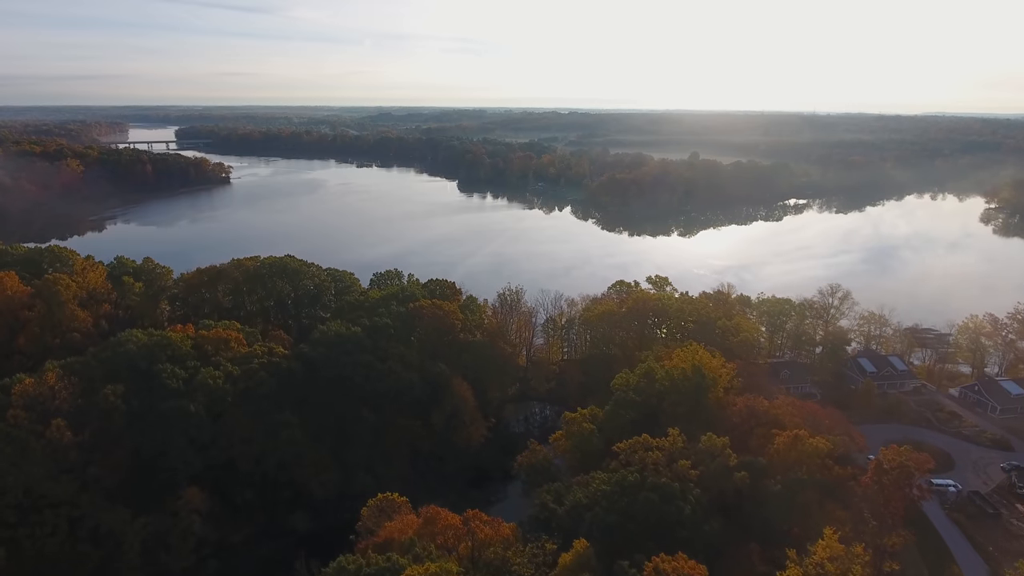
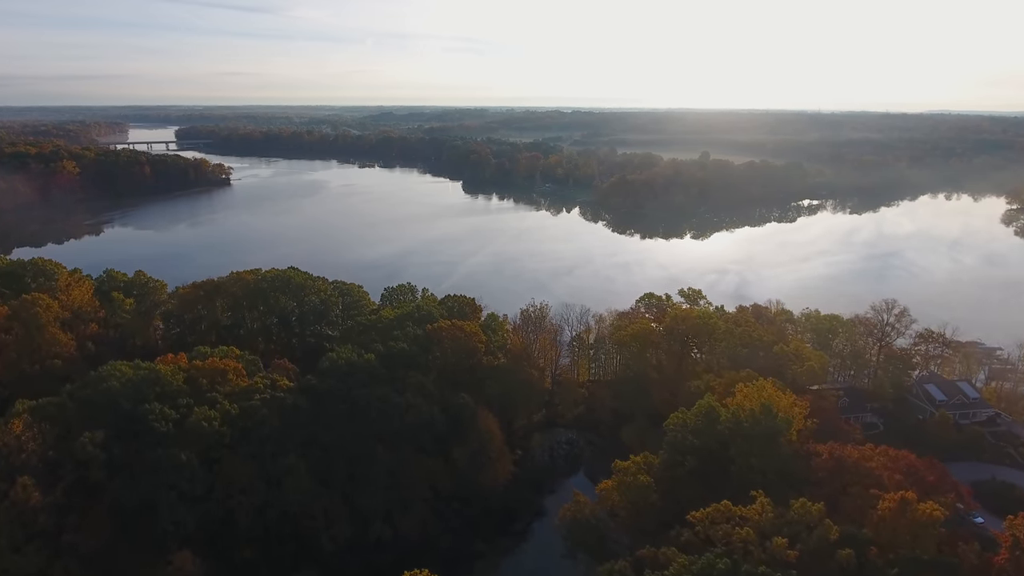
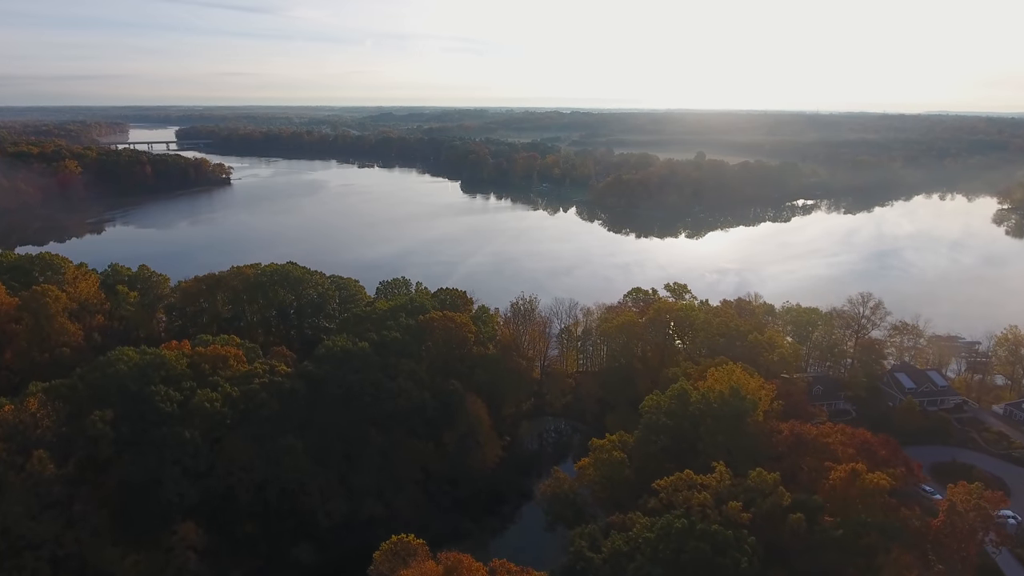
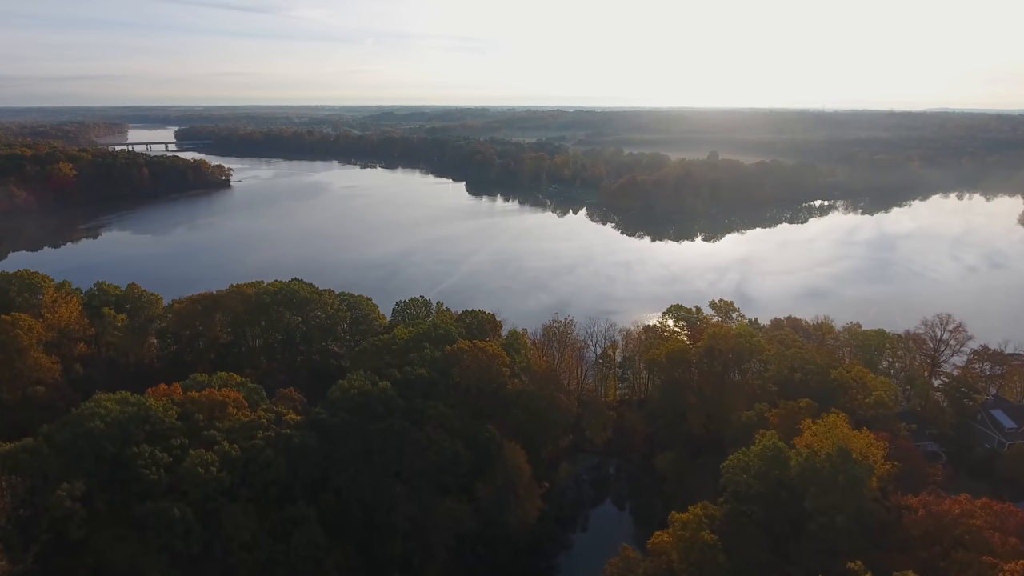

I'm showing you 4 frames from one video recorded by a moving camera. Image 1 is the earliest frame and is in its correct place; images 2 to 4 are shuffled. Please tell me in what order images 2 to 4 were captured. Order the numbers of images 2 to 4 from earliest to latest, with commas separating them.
3, 2, 4
